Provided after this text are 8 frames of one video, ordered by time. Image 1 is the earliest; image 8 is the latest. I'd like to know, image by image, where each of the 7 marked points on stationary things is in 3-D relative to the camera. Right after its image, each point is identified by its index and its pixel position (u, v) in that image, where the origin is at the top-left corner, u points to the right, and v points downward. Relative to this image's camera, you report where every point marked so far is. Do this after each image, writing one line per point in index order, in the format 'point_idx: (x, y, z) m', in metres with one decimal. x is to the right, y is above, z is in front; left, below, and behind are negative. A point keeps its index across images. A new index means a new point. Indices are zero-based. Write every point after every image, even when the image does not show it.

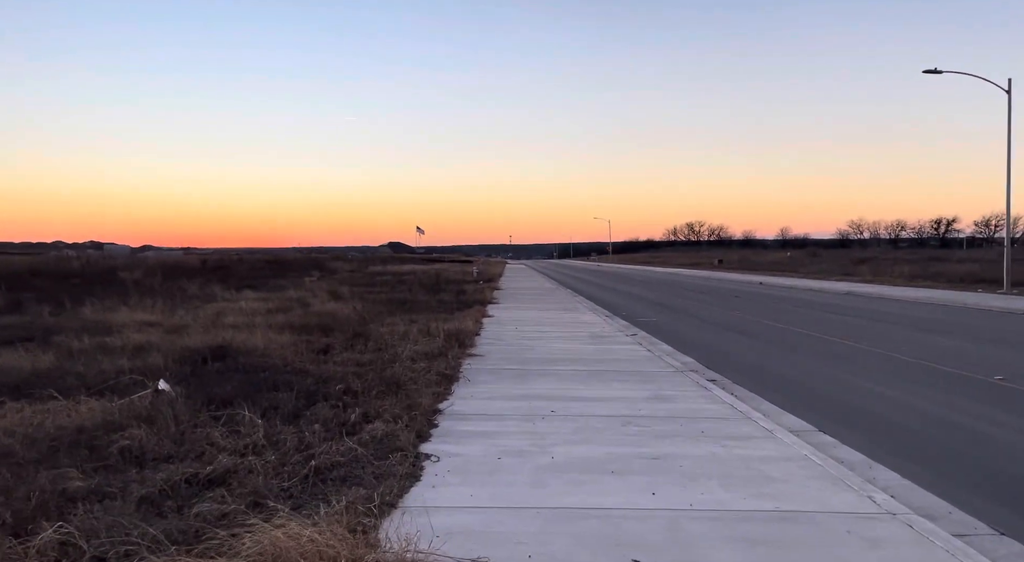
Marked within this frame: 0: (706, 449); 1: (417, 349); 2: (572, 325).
0: (+2.0, -1.7, +7.0) m
1: (-1.8, -1.3, +12.8) m
2: (+1.7, -1.3, +19.4) m
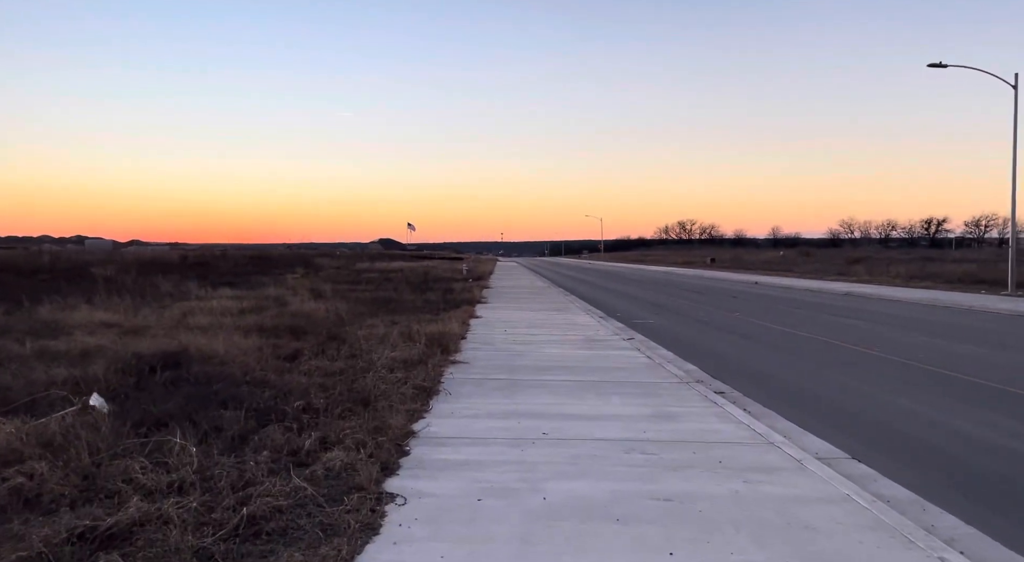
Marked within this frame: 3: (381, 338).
0: (+1.9, -1.8, +5.8) m
1: (-2.1, -1.3, +11.6) m
2: (+1.4, -1.3, +18.3) m
3: (-2.7, -1.2, +14.0) m
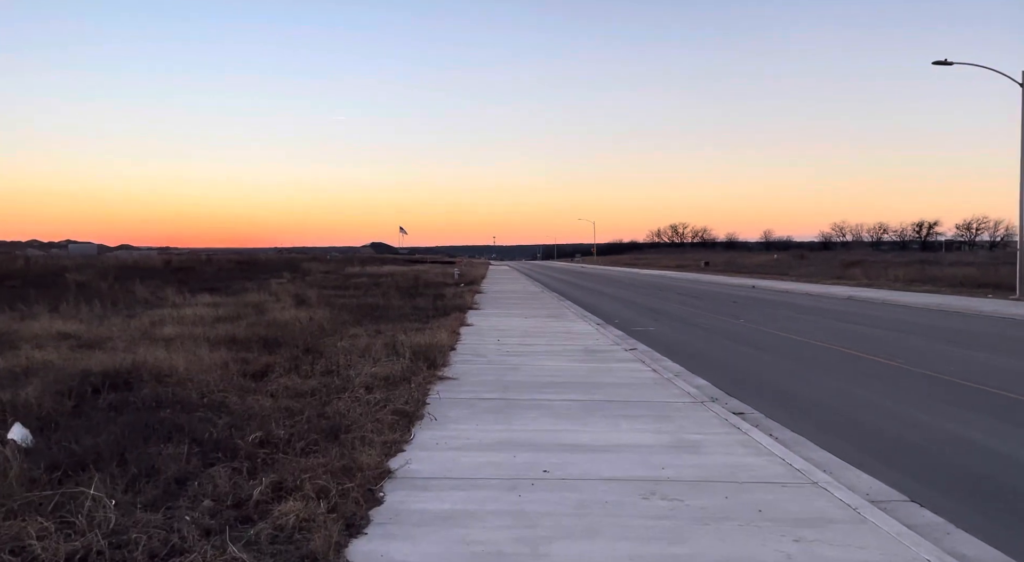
0: (+1.8, -1.9, +4.7) m
1: (-2.1, -1.4, +10.4) m
2: (+1.2, -1.4, +17.1) m
3: (-2.9, -1.3, +12.8) m
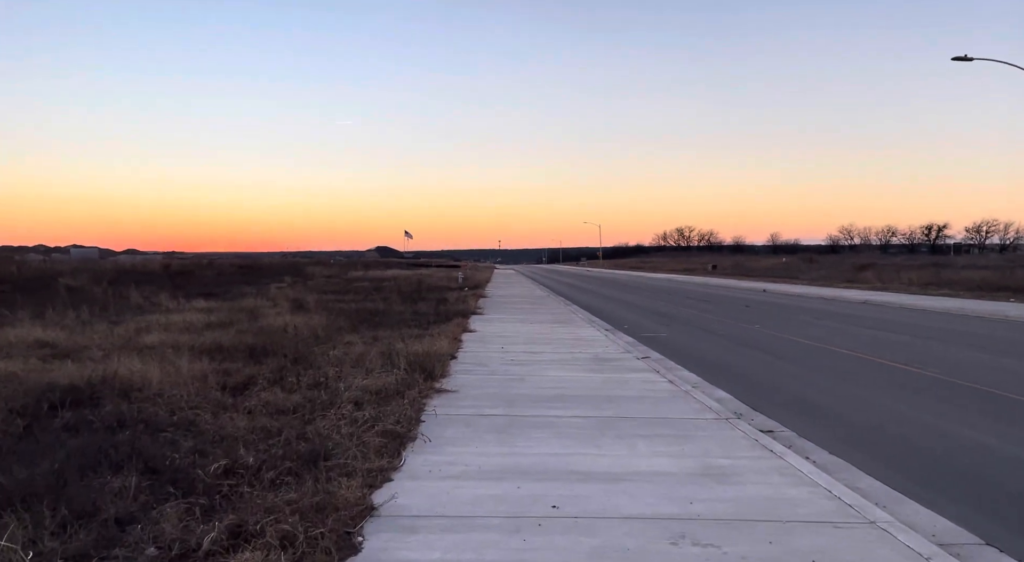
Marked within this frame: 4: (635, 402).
0: (+1.9, -1.9, +3.8) m
1: (-2.1, -1.5, +9.6) m
2: (+1.3, -1.5, +16.2) m
3: (-2.8, -1.4, +11.9) m
4: (+1.8, -1.7, +9.7) m
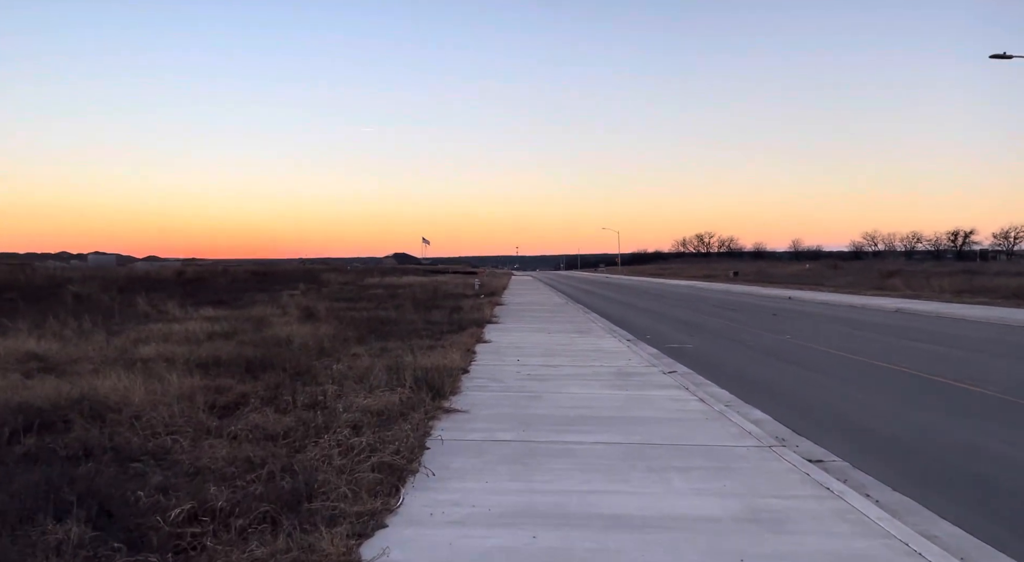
0: (+1.9, -1.9, +2.8) m
1: (-1.9, -1.6, +8.7) m
2: (+1.7, -1.7, +15.3) m
3: (-2.5, -1.6, +11.1) m
4: (+2.0, -1.9, +8.7) m
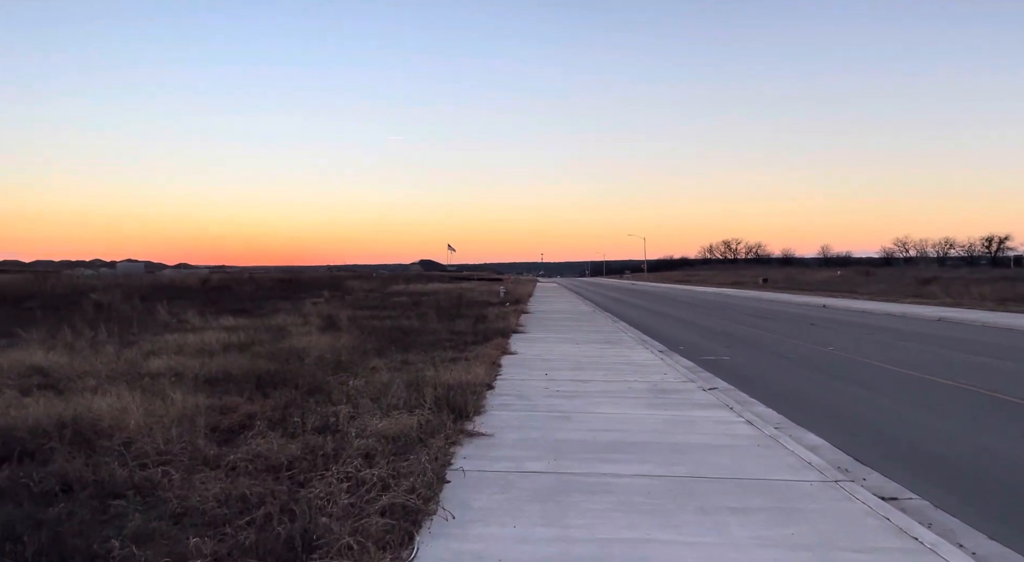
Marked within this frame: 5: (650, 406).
0: (+2.0, -2.0, +1.9) m
1: (-1.5, -1.7, +7.9) m
2: (+2.3, -1.9, +14.3) m
3: (-2.1, -1.7, +10.3) m
4: (+2.3, -2.0, +7.8) m
5: (+2.2, -2.0, +10.6) m
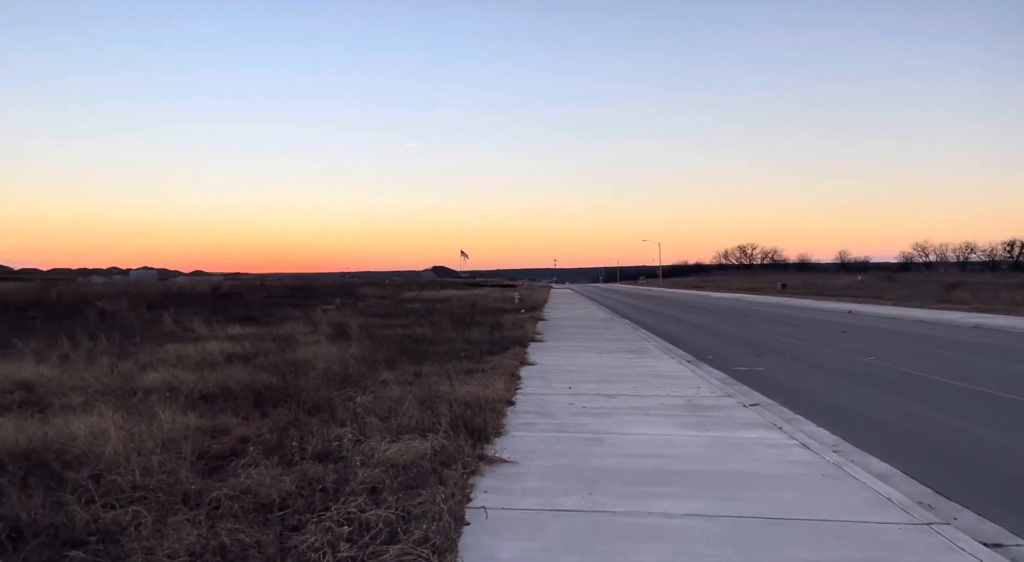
0: (+2.2, -2.0, +0.9) m
1: (-1.3, -1.8, +6.9) m
2: (+2.7, -2.0, +13.3) m
3: (-1.8, -1.8, +9.4) m
4: (+2.6, -2.0, +6.8) m
5: (+2.5, -2.0, +9.6) m
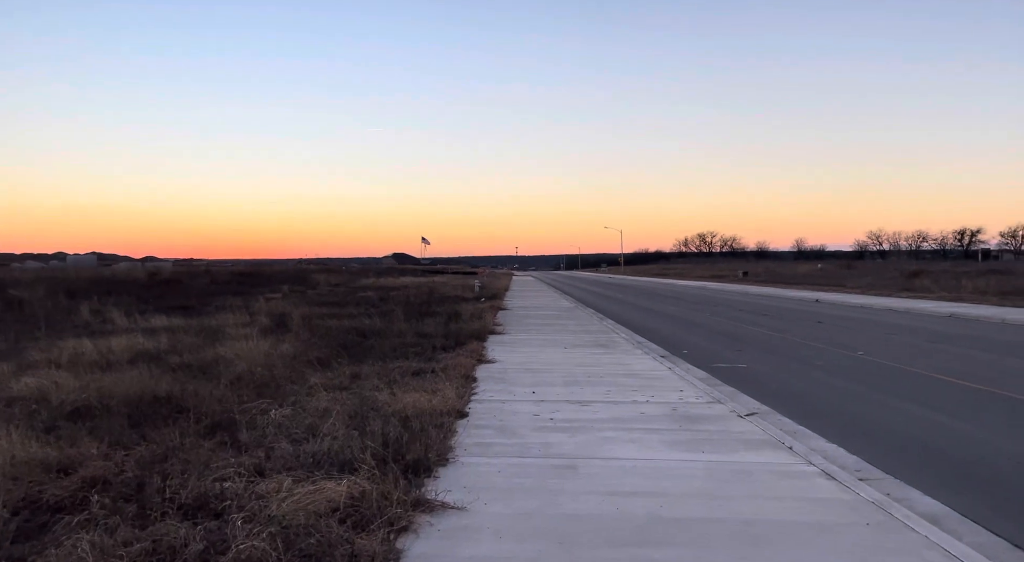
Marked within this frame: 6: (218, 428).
0: (+2.1, -2.0, -0.9) m
1: (-1.7, -1.7, +5.0) m
2: (+1.9, -1.8, +11.6) m
3: (-2.3, -1.7, +7.4) m
4: (+2.2, -1.9, +5.0) m
5: (+1.9, -1.9, +7.8) m
6: (-3.3, -1.6, +7.6) m
